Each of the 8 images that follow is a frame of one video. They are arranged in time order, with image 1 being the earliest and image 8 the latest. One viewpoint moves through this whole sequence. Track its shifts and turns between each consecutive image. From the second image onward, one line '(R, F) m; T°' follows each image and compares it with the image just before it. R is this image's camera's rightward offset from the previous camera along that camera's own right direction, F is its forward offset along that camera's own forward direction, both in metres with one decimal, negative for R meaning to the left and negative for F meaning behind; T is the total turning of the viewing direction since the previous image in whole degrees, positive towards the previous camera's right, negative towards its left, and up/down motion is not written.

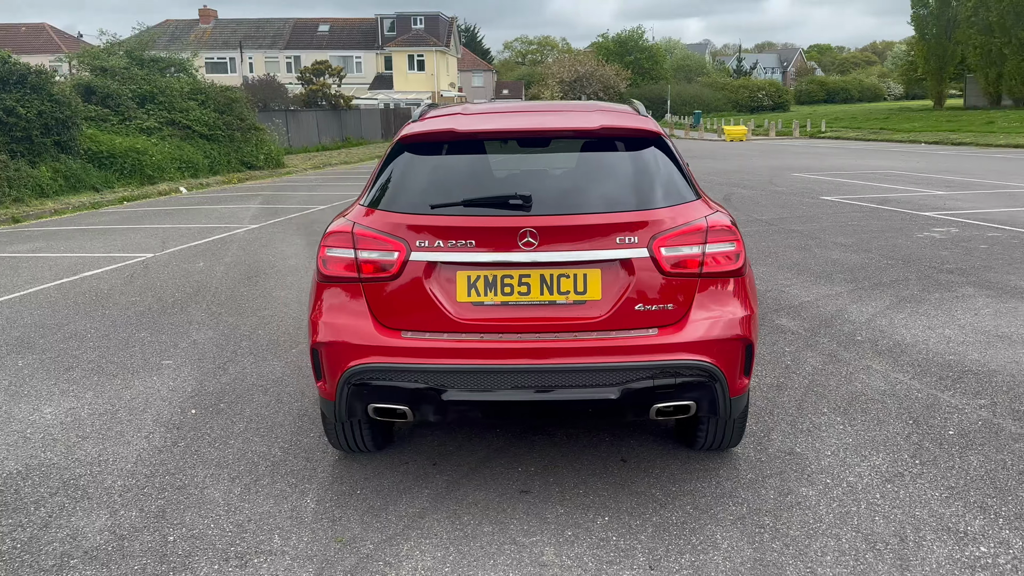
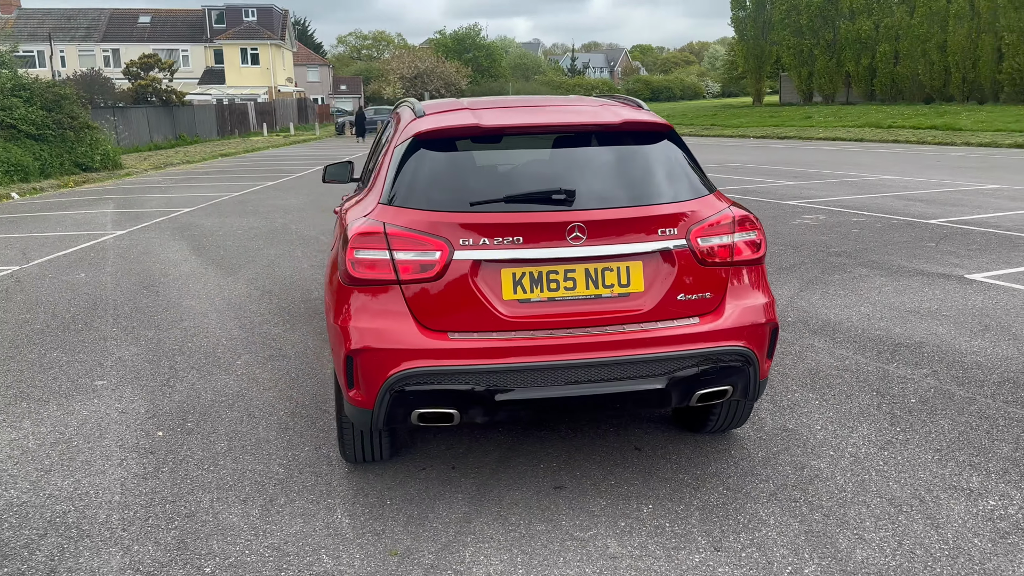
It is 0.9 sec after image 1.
(-0.7, +0.1) m; +11°
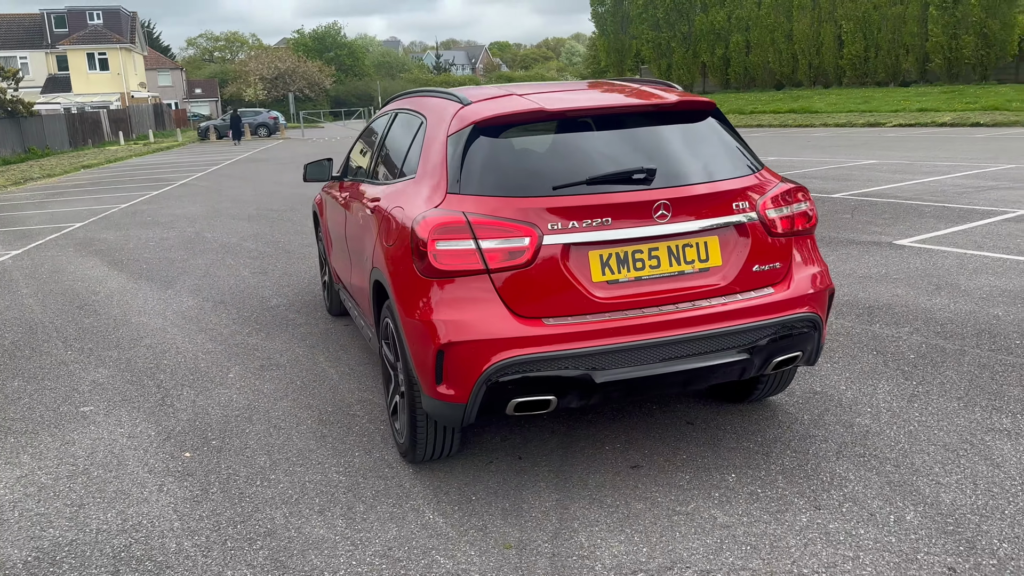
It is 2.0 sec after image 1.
(-0.7, +0.1) m; +9°
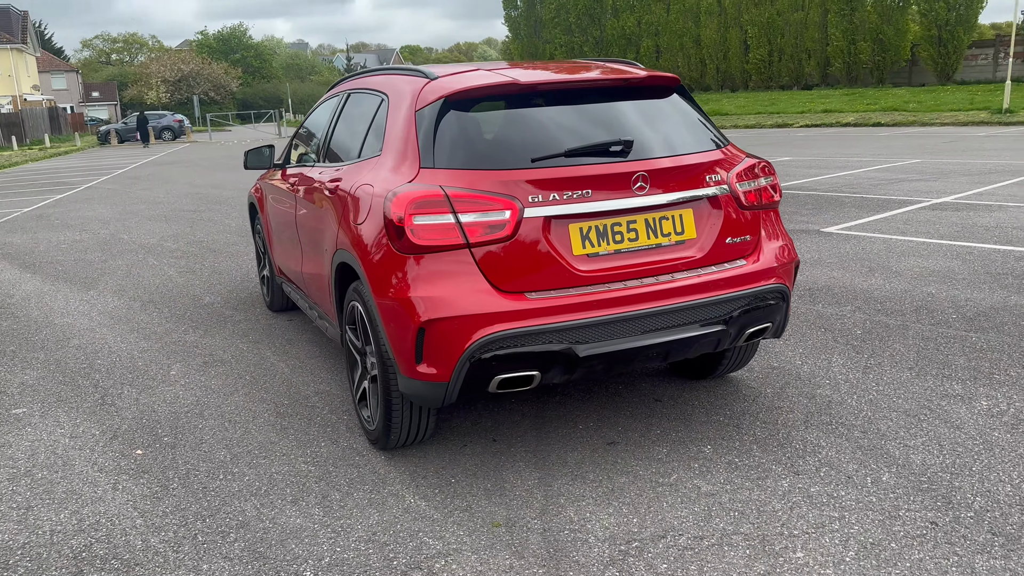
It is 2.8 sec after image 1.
(-0.2, +0.1) m; +6°
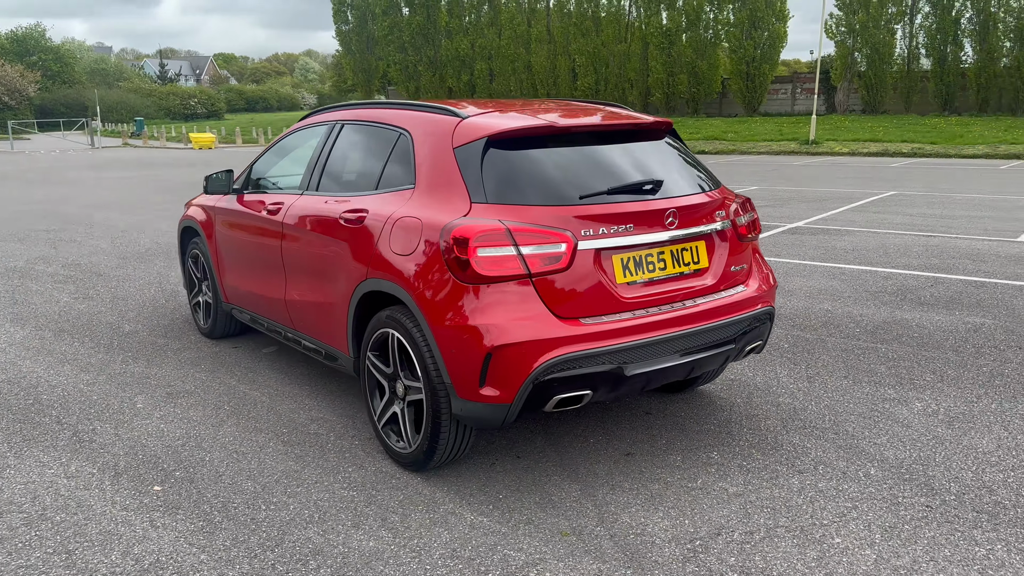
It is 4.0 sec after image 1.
(-0.8, -0.1) m; +12°
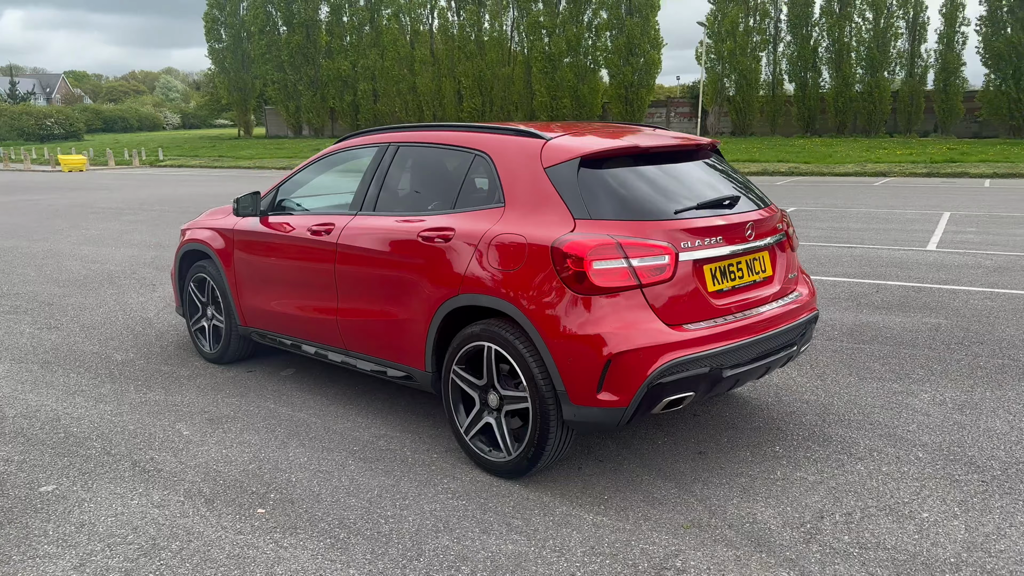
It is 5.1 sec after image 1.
(-0.9, -0.1) m; +8°
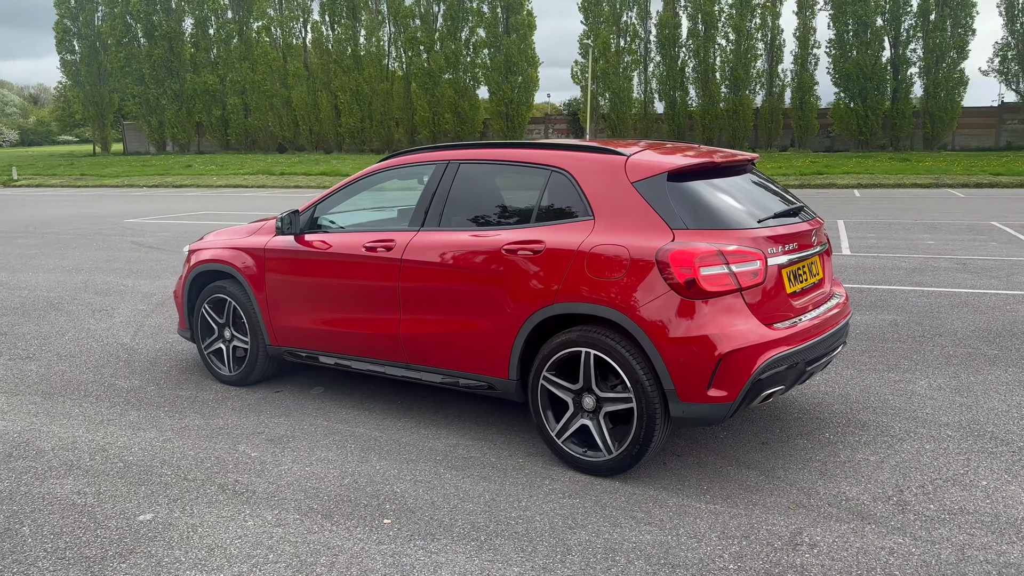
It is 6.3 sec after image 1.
(-1.0, -0.1) m; +9°
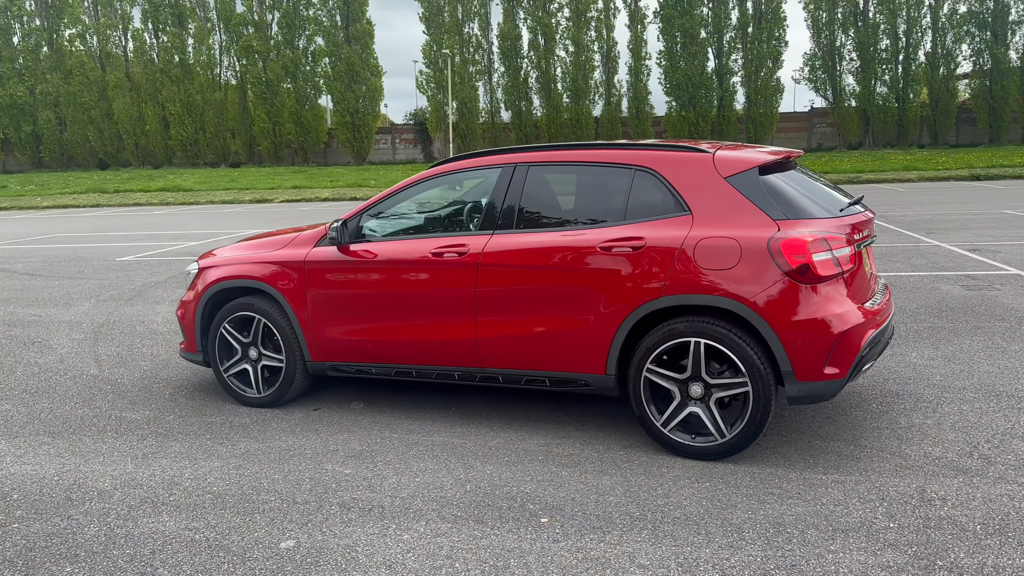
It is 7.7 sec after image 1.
(-1.2, +0.1) m; +11°
